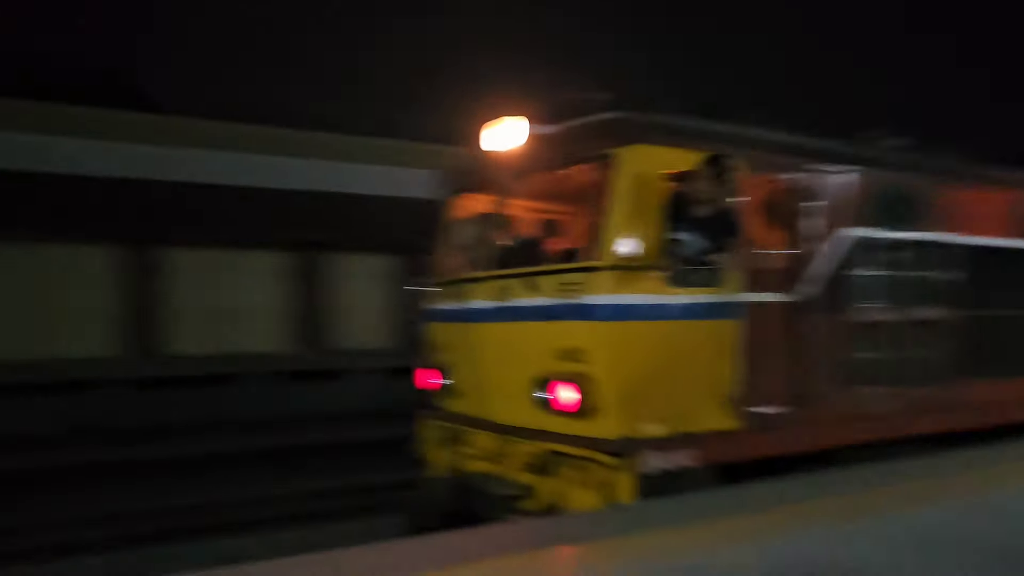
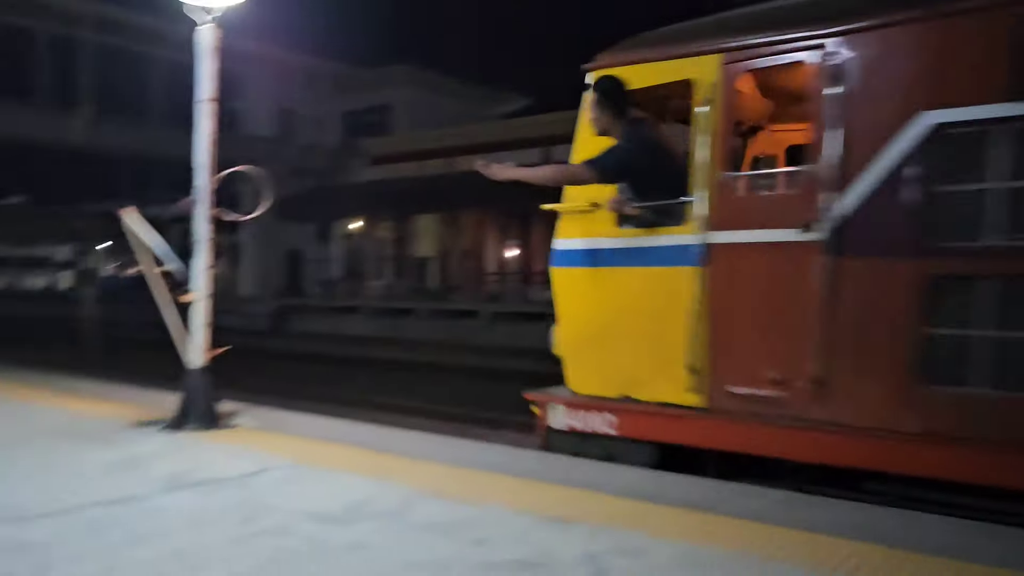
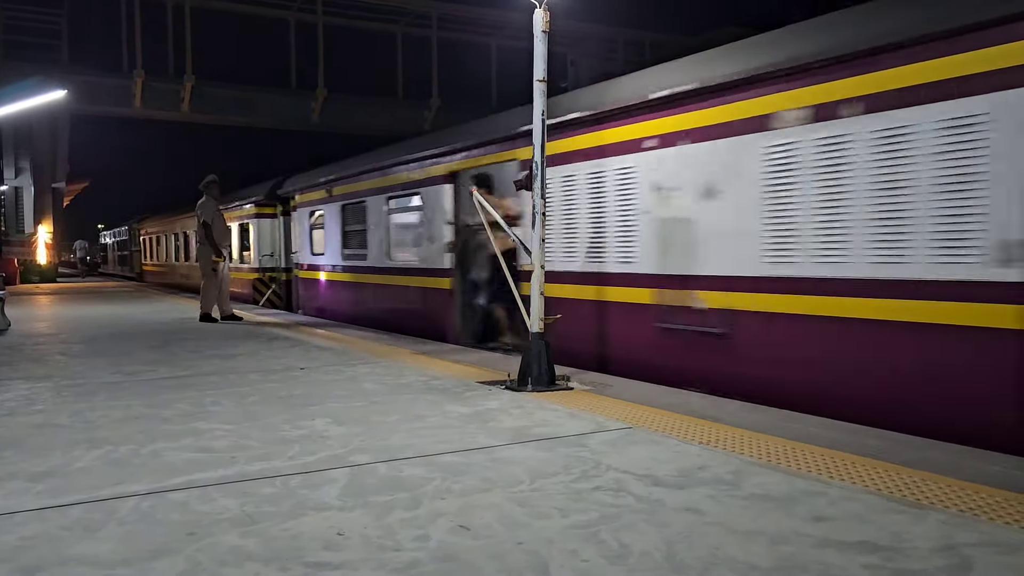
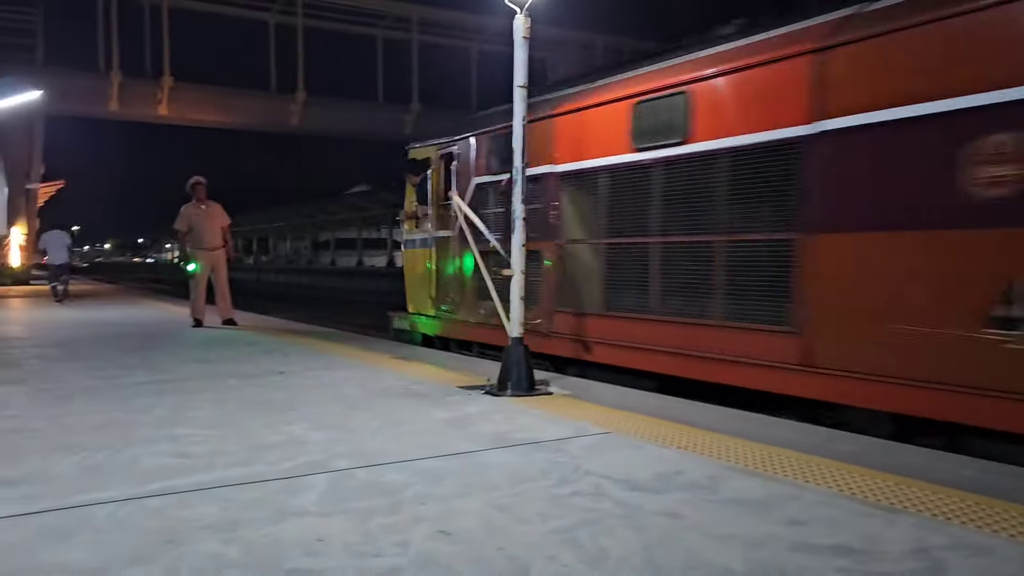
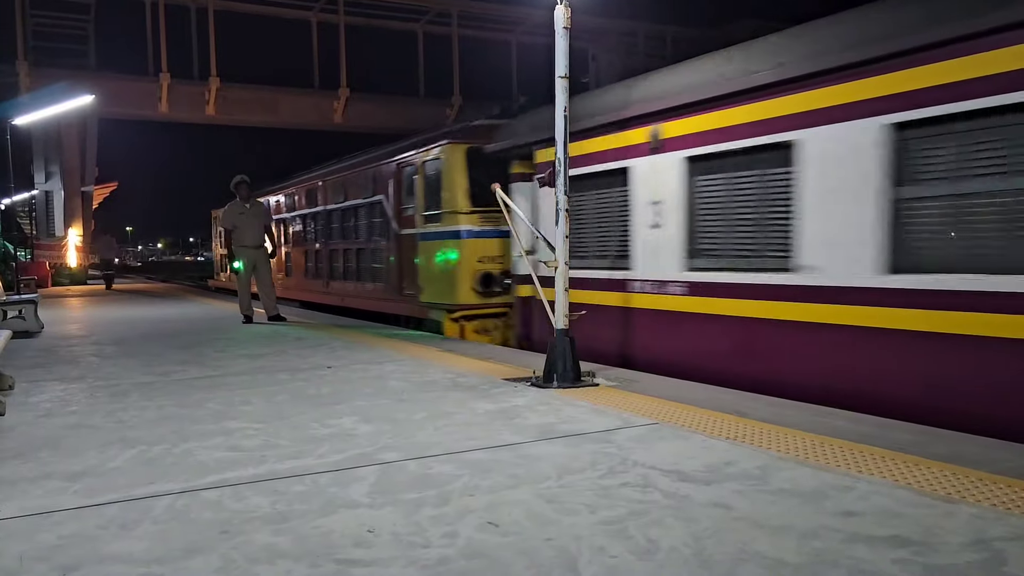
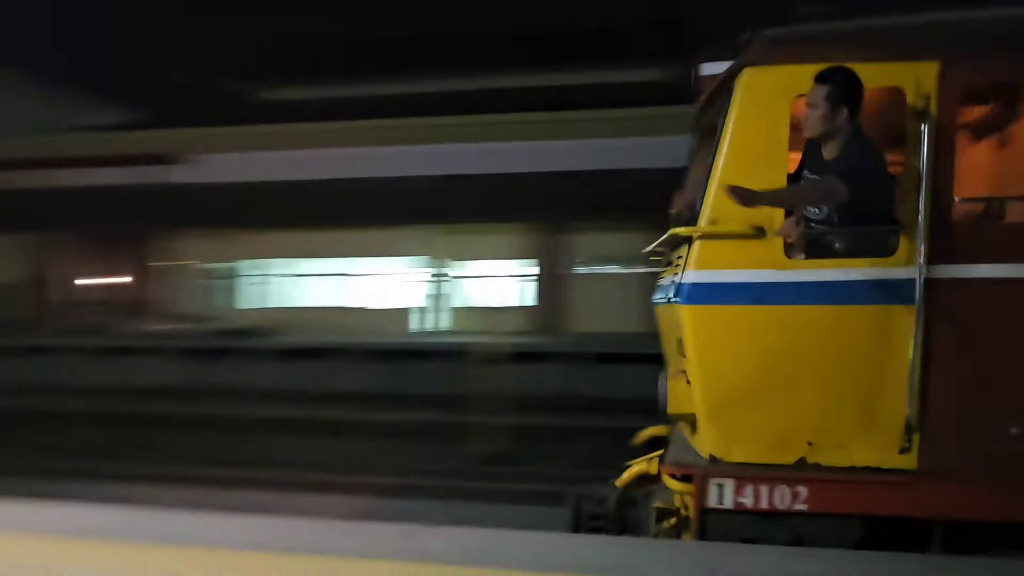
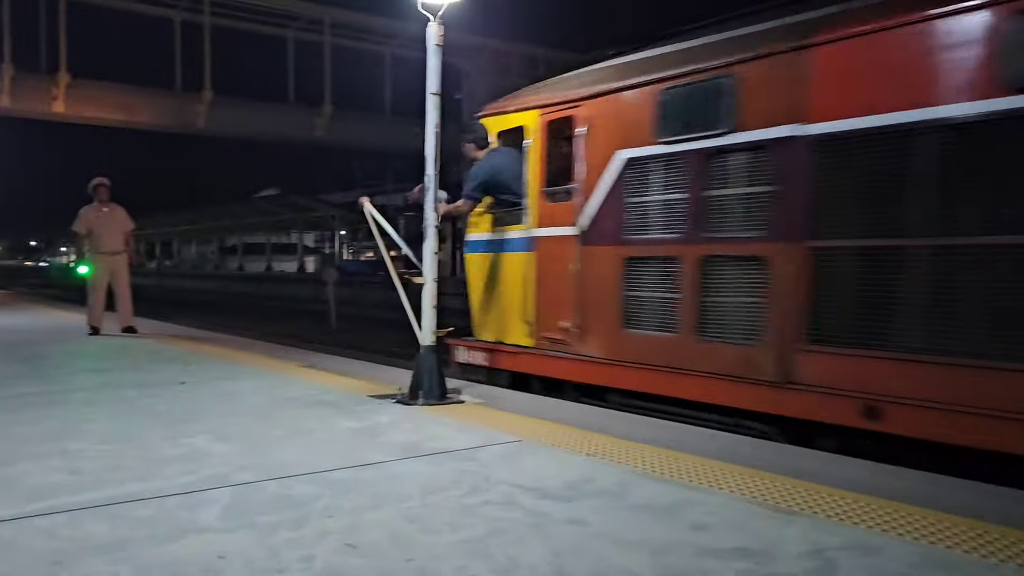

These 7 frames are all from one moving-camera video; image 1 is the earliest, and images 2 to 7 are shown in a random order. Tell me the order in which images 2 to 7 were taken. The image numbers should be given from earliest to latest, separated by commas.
6, 2, 7, 4, 5, 3
